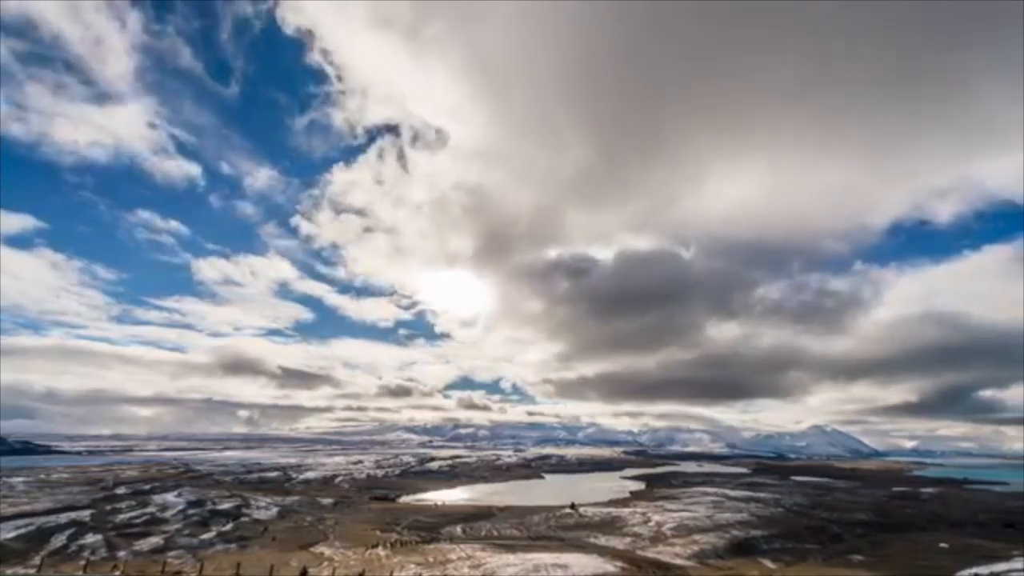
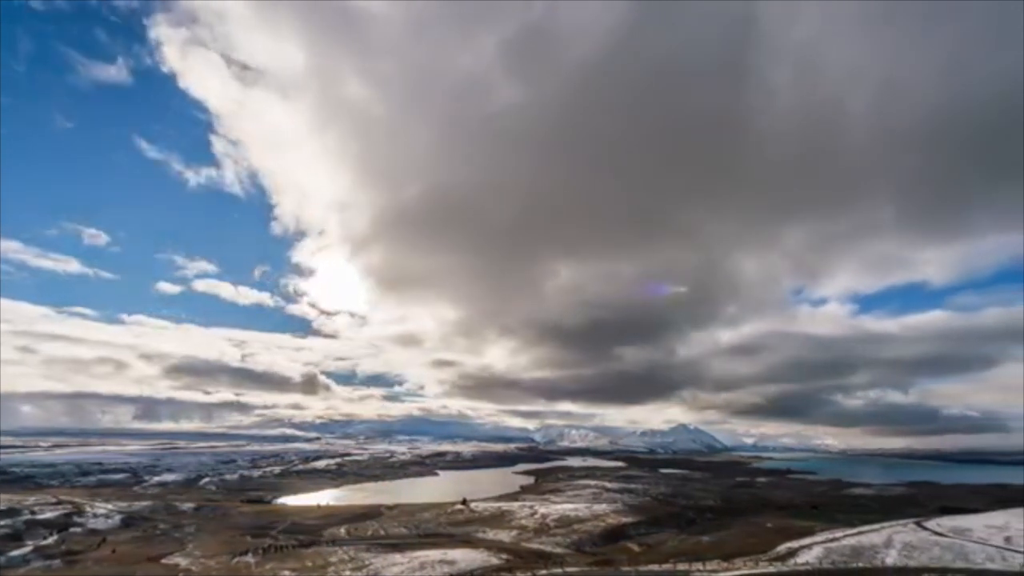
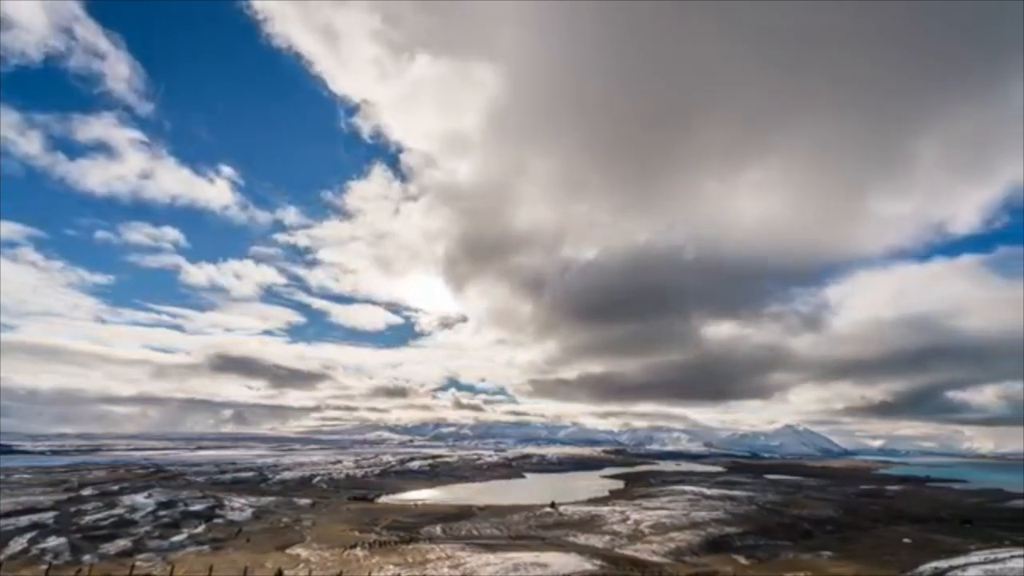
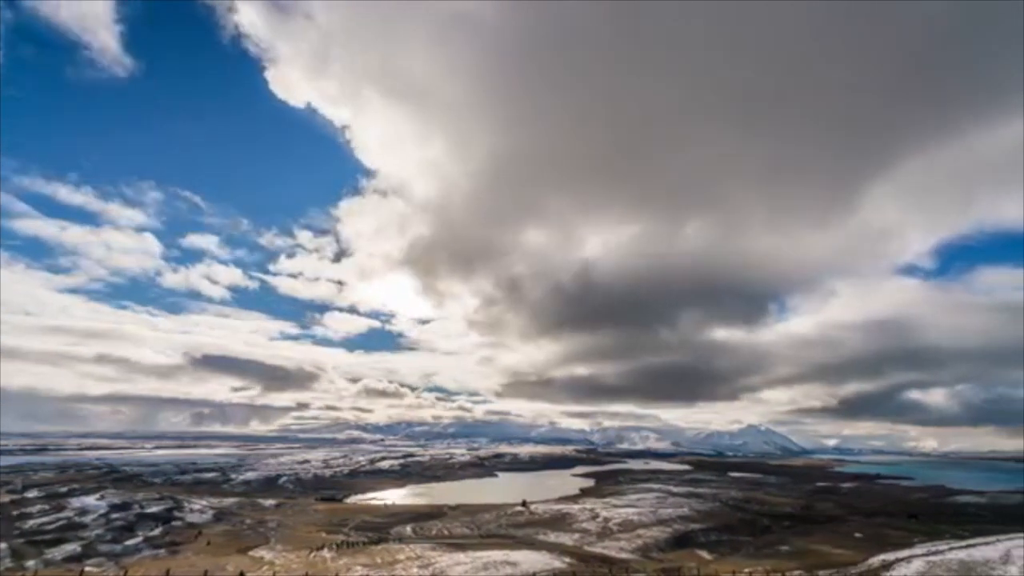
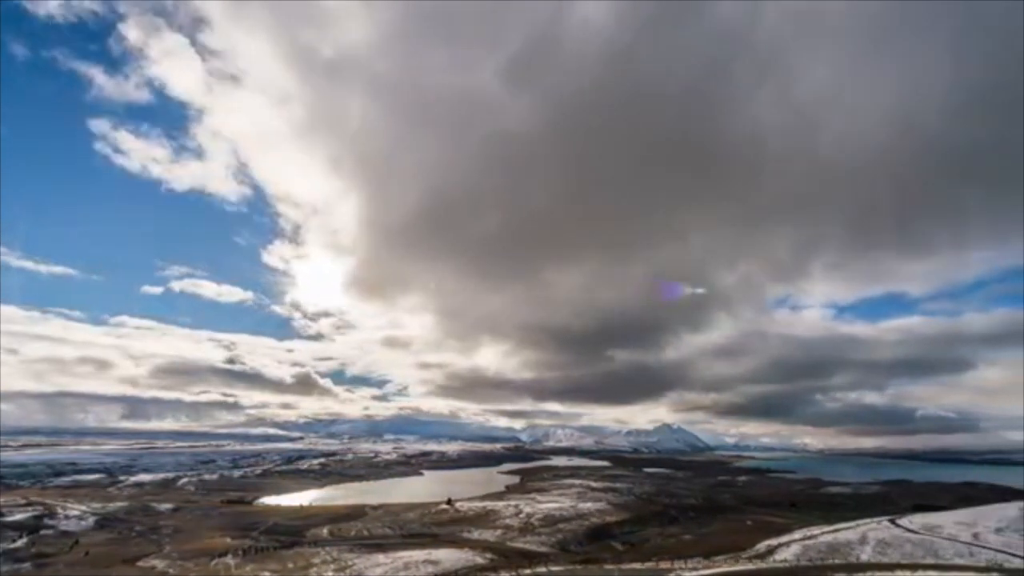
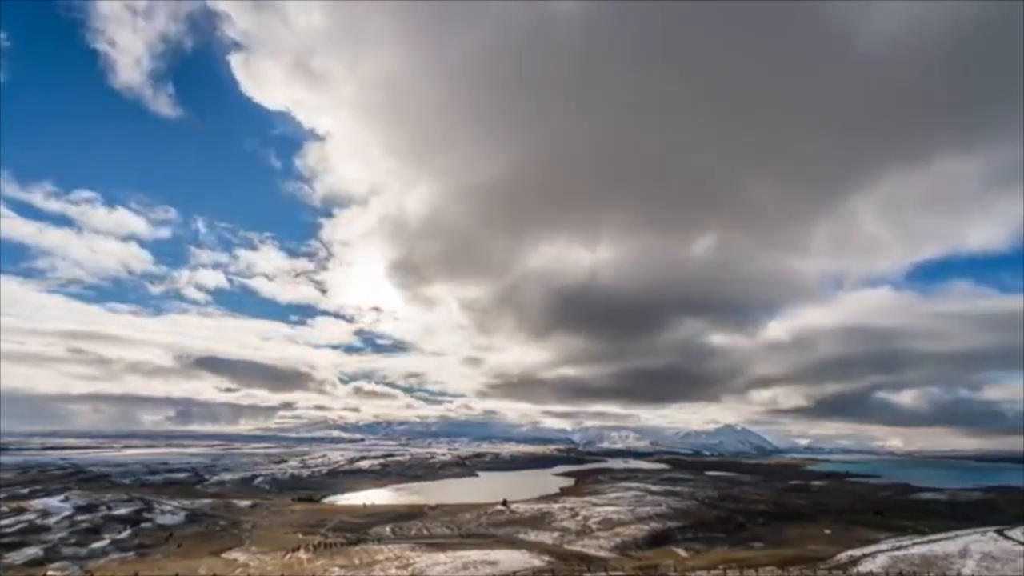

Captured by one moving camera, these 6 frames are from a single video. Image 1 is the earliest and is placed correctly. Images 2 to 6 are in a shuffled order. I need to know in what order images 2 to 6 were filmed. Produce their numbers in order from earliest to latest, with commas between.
3, 4, 6, 2, 5
